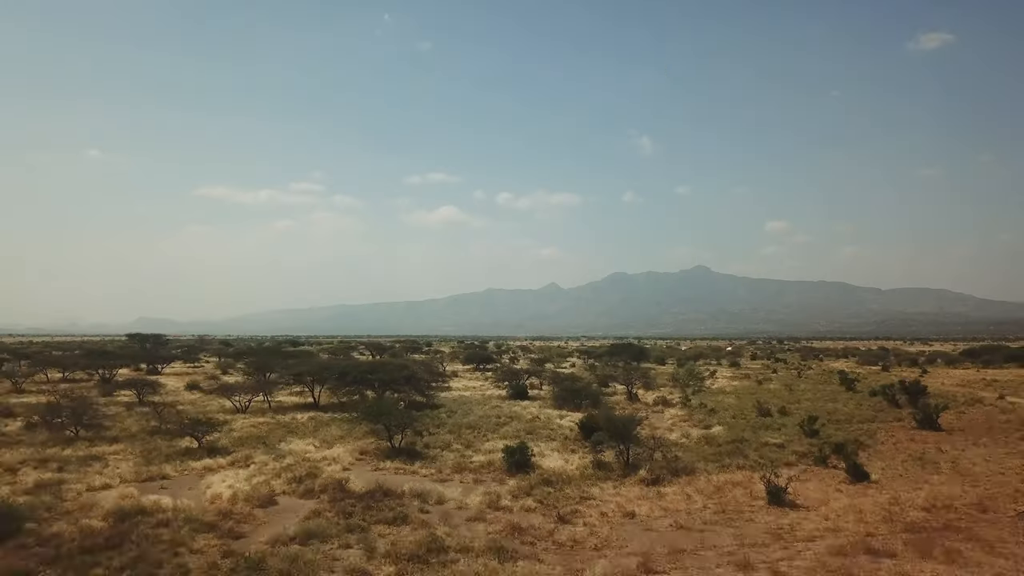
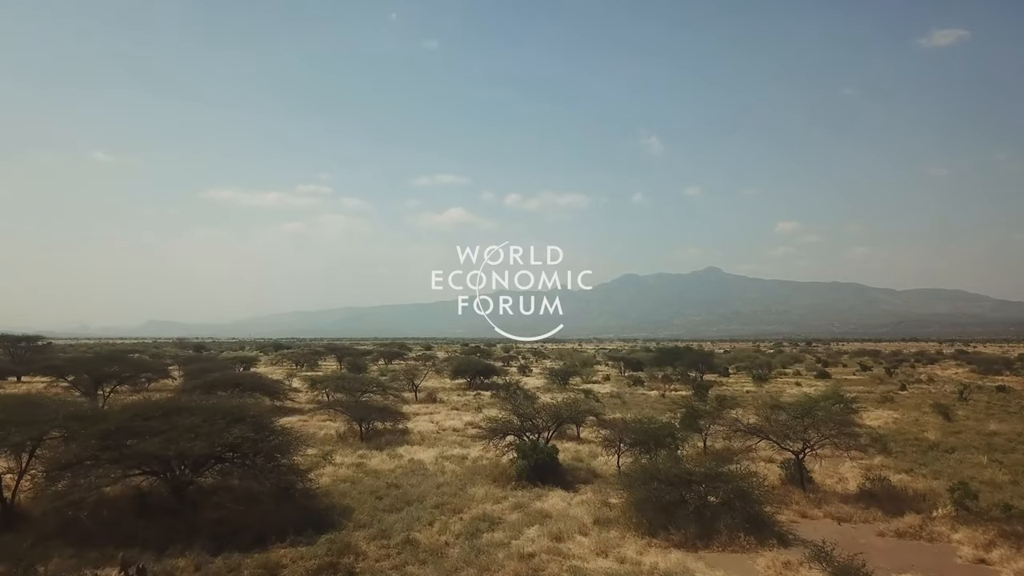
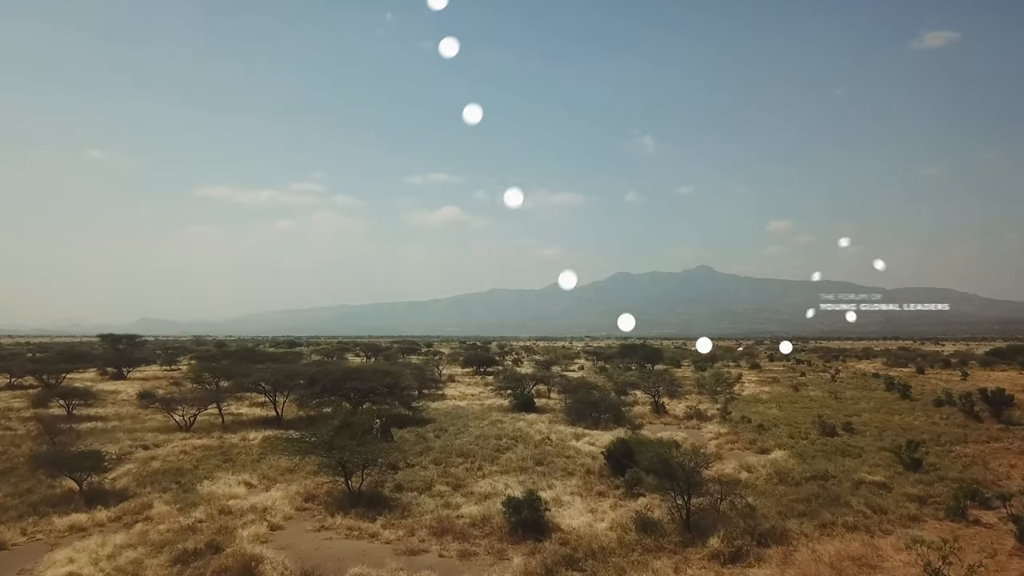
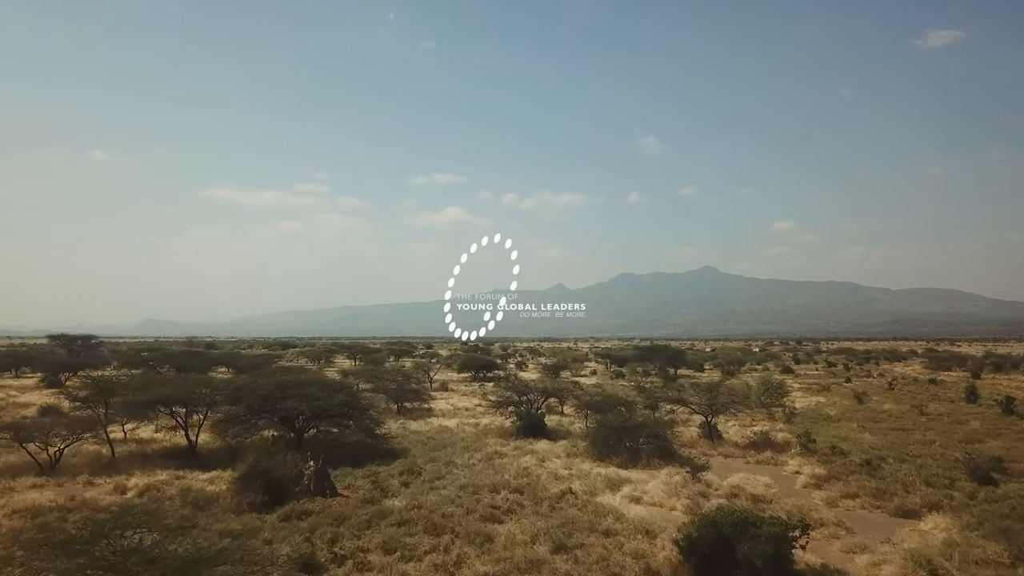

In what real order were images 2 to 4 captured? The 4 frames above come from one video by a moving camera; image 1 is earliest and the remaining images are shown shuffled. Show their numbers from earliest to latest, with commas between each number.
3, 4, 2
